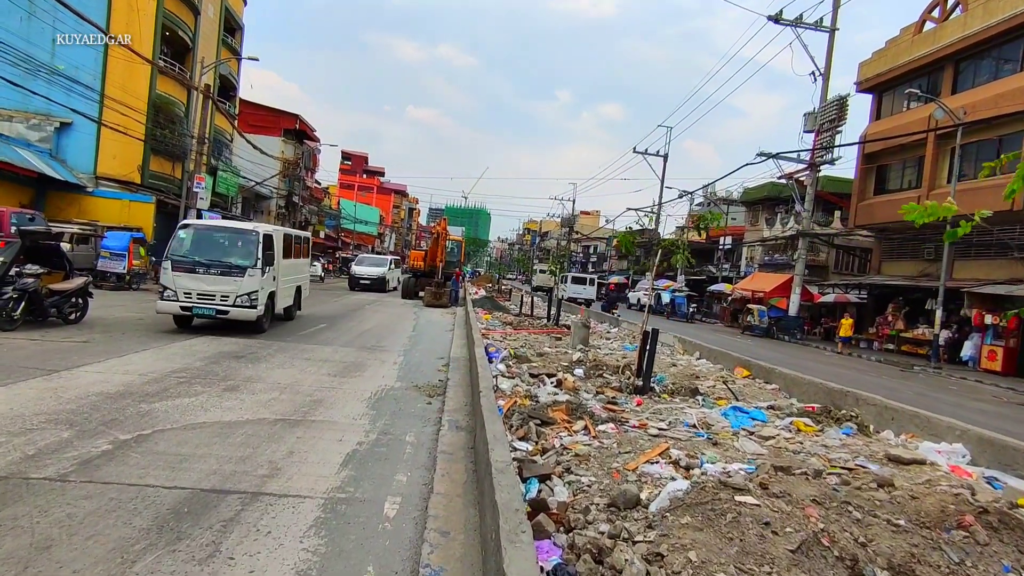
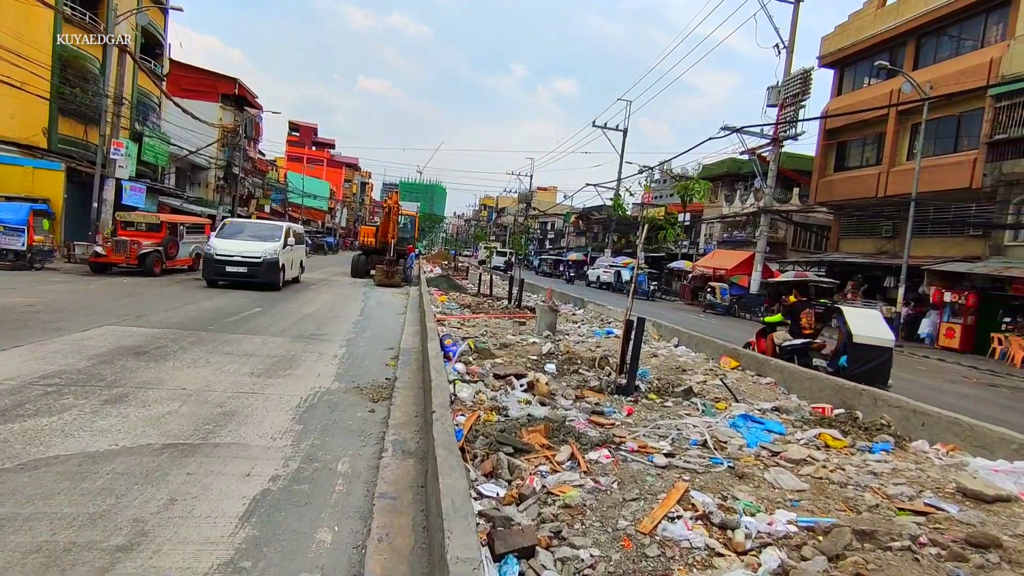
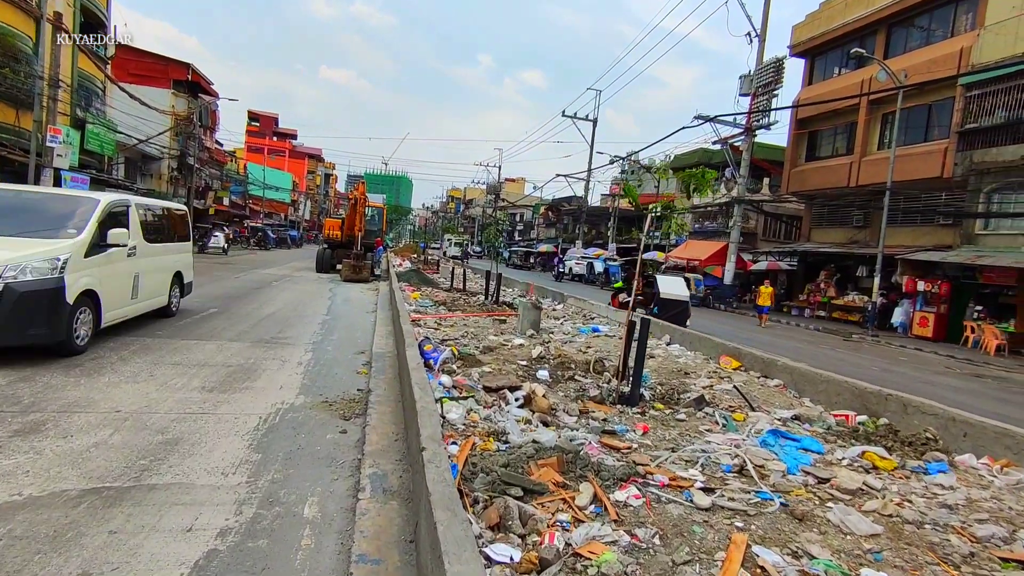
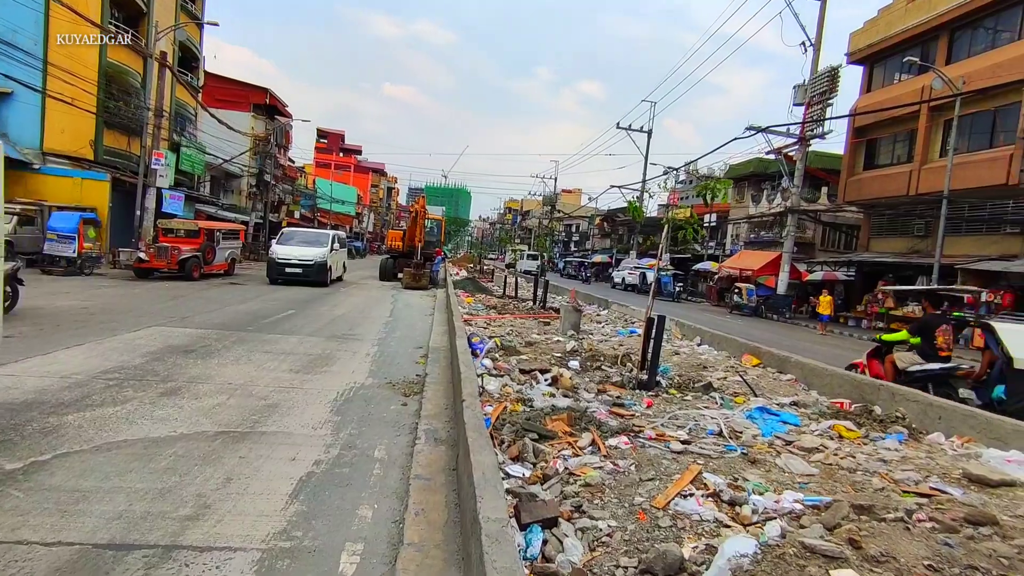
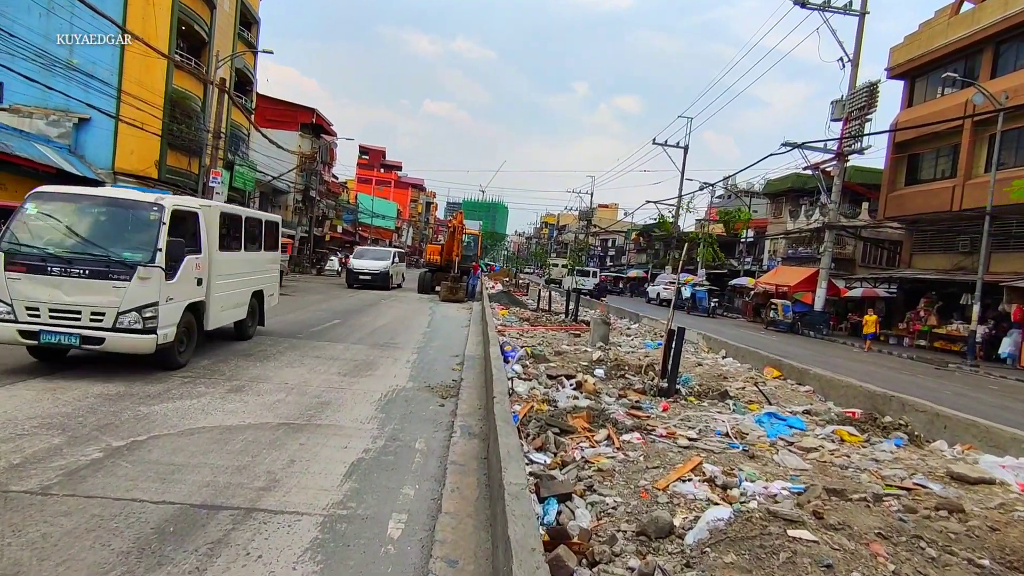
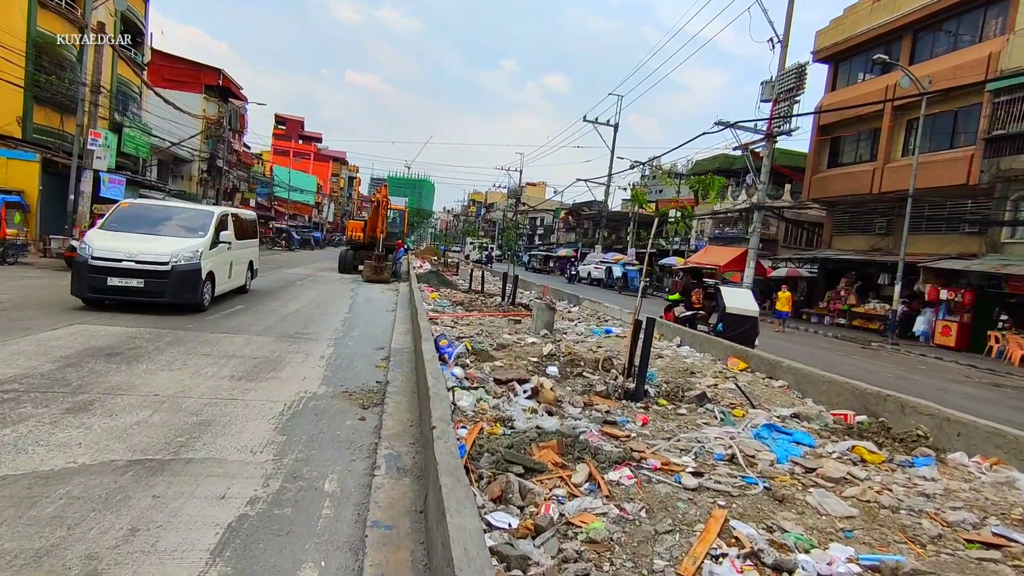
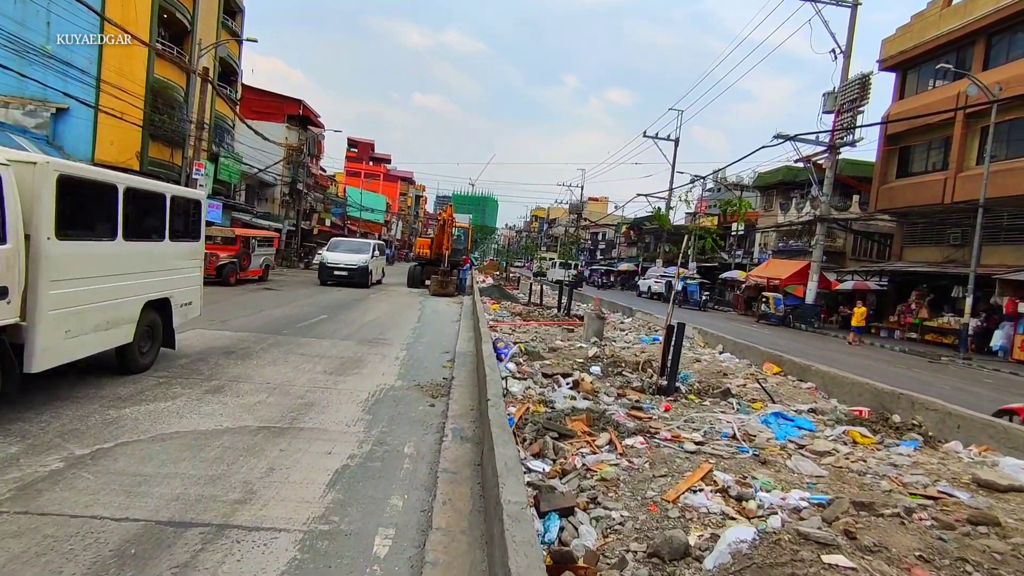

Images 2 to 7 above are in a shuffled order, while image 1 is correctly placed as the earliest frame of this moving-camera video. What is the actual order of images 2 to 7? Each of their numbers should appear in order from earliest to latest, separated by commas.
5, 7, 4, 2, 6, 3
